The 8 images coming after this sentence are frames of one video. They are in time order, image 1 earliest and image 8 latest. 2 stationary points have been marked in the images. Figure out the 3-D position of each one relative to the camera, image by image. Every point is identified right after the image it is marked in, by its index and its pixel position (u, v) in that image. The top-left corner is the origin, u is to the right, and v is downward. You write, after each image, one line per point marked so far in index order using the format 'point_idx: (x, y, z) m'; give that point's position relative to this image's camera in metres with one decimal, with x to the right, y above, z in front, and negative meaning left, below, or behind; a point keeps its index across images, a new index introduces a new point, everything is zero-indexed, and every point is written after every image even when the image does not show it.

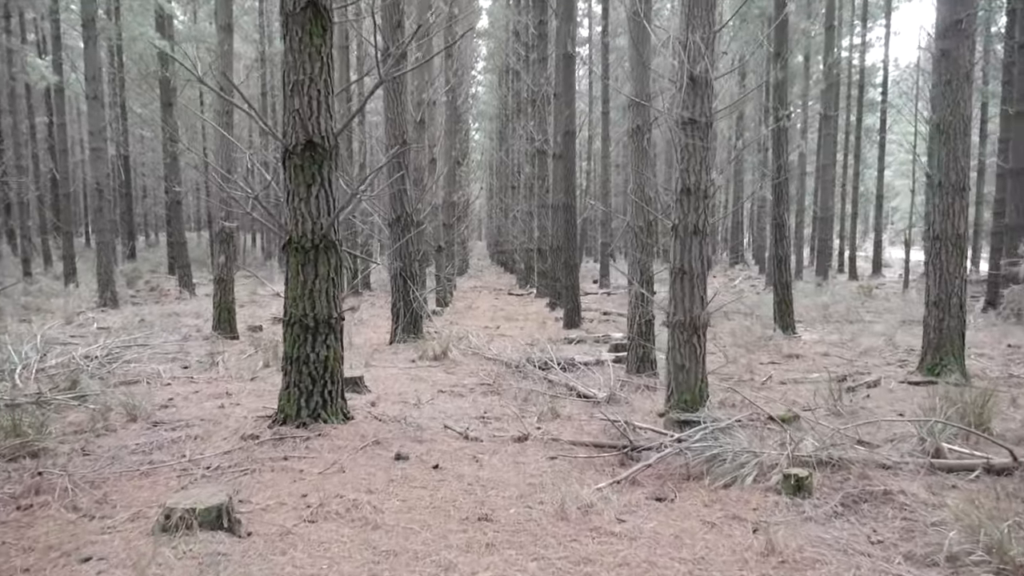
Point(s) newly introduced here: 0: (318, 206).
0: (-1.0, +0.4, +4.7) m
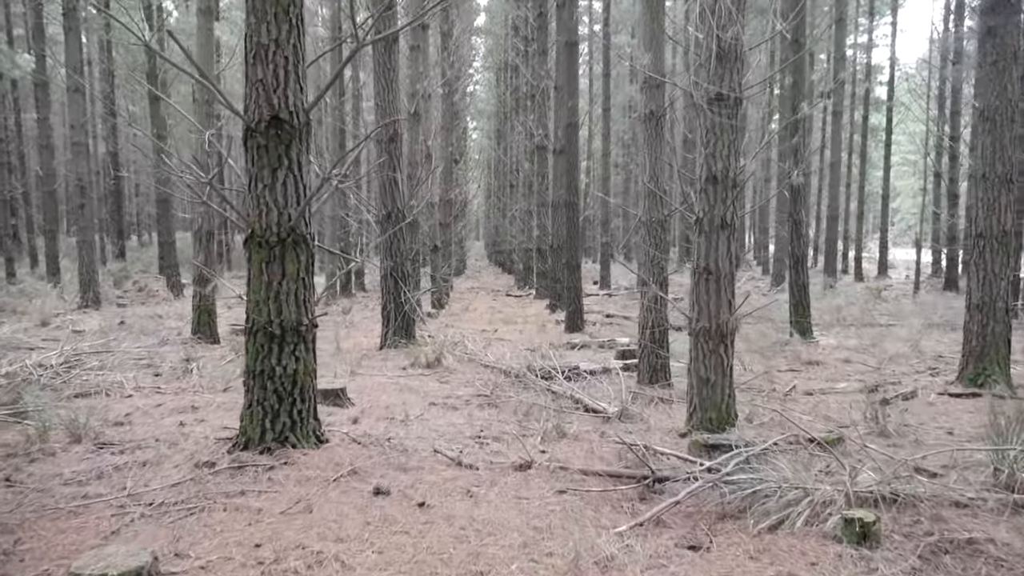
0: (-1.0, +0.4, +4.0) m
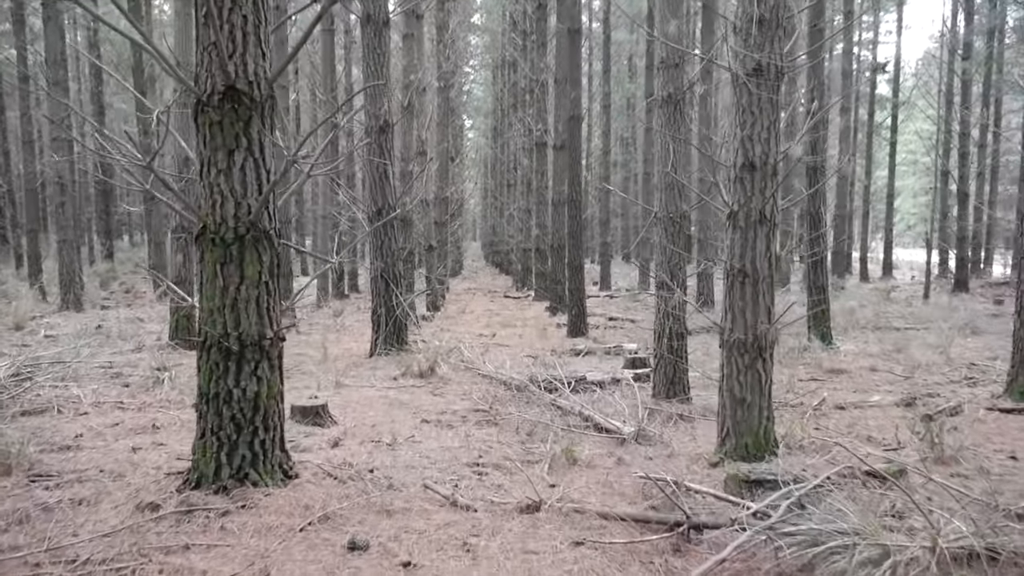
0: (-1.0, +0.4, +3.3) m
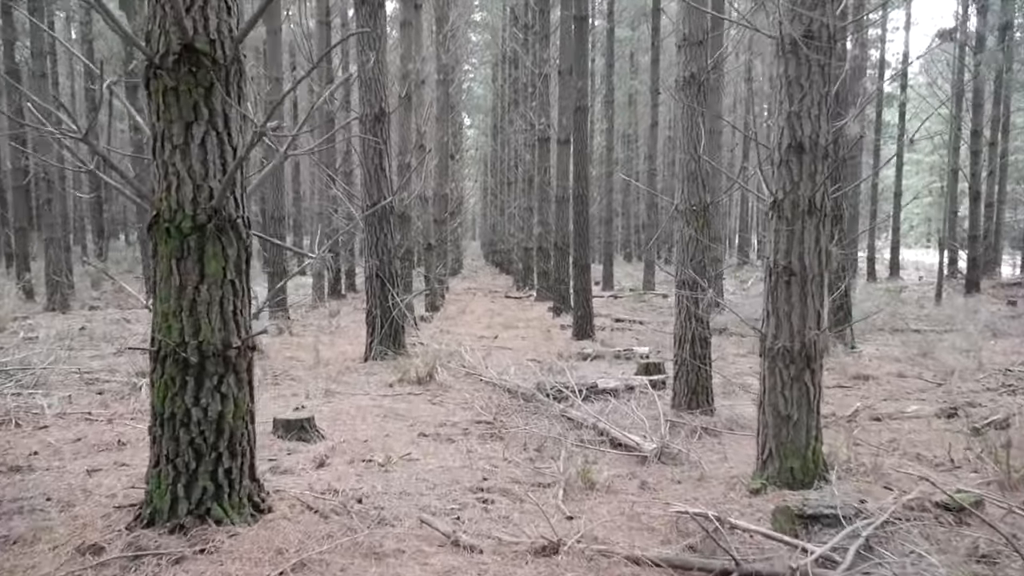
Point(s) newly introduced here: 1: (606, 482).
0: (-0.9, +0.4, +2.8) m
1: (+0.4, -0.9, +3.9) m
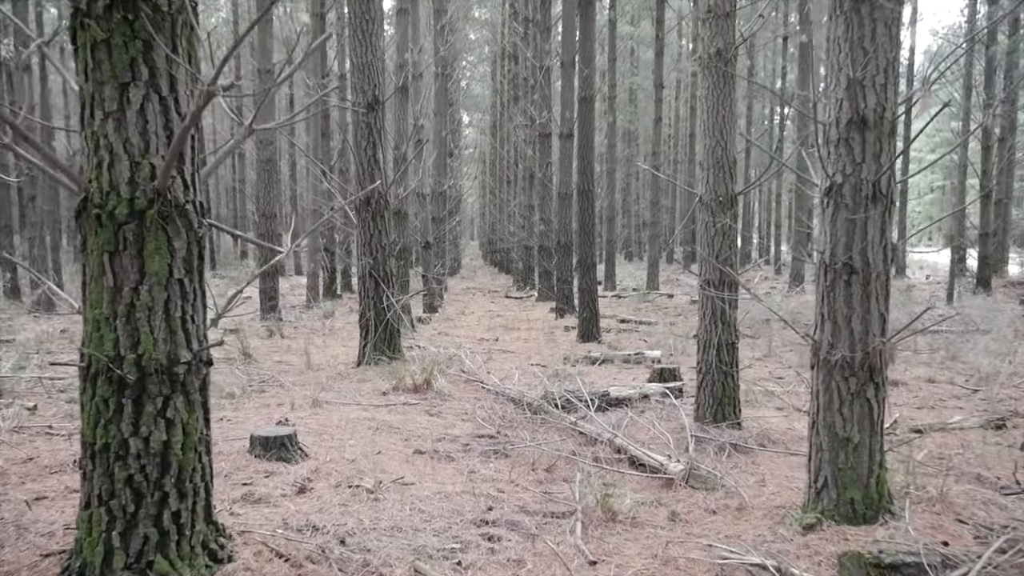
0: (-0.9, +0.4, +2.2) m
1: (+0.5, -0.9, +3.4) m
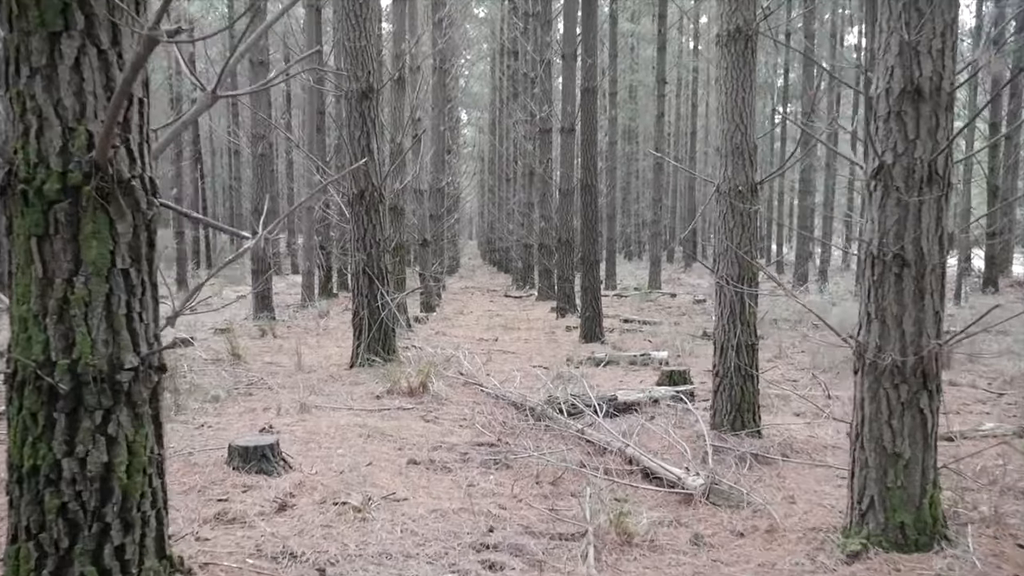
0: (-0.9, +0.4, +1.9) m
1: (+0.5, -0.8, +3.1) m
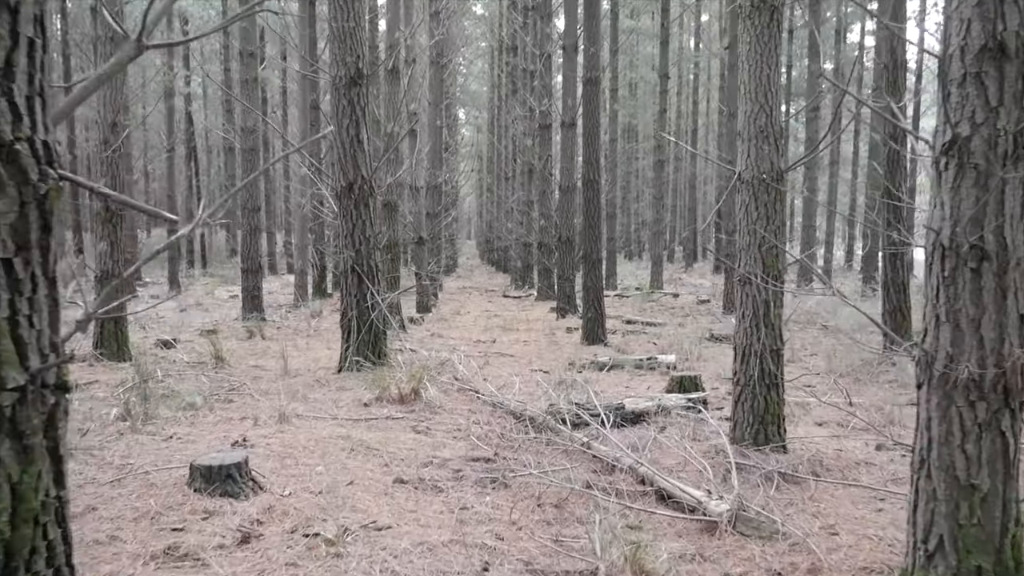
0: (-0.9, +0.4, +1.4) m
1: (+0.5, -0.8, +2.6) m
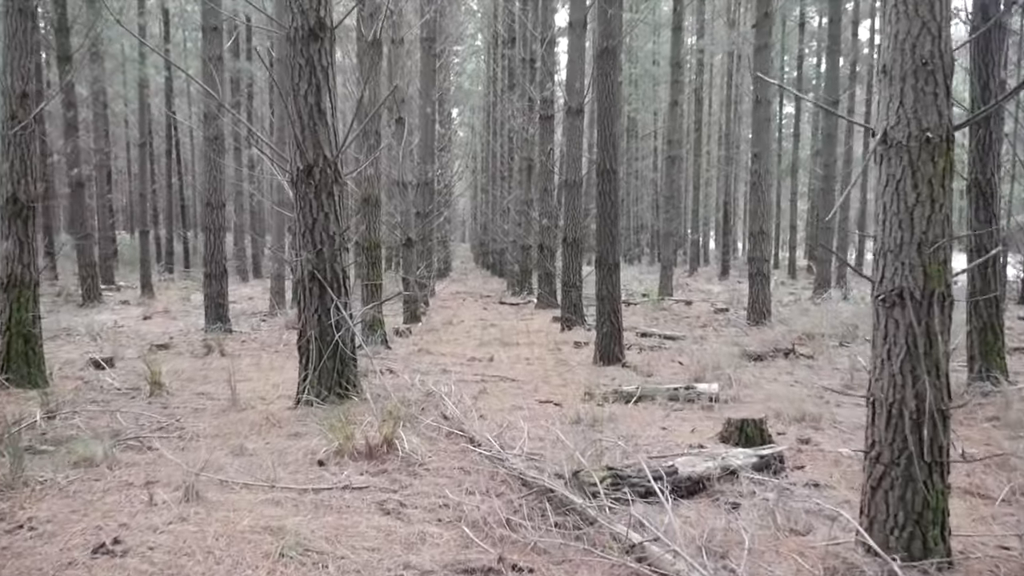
0: (-0.8, +0.4, -0.1) m
1: (+0.5, -0.9, +1.1) m
